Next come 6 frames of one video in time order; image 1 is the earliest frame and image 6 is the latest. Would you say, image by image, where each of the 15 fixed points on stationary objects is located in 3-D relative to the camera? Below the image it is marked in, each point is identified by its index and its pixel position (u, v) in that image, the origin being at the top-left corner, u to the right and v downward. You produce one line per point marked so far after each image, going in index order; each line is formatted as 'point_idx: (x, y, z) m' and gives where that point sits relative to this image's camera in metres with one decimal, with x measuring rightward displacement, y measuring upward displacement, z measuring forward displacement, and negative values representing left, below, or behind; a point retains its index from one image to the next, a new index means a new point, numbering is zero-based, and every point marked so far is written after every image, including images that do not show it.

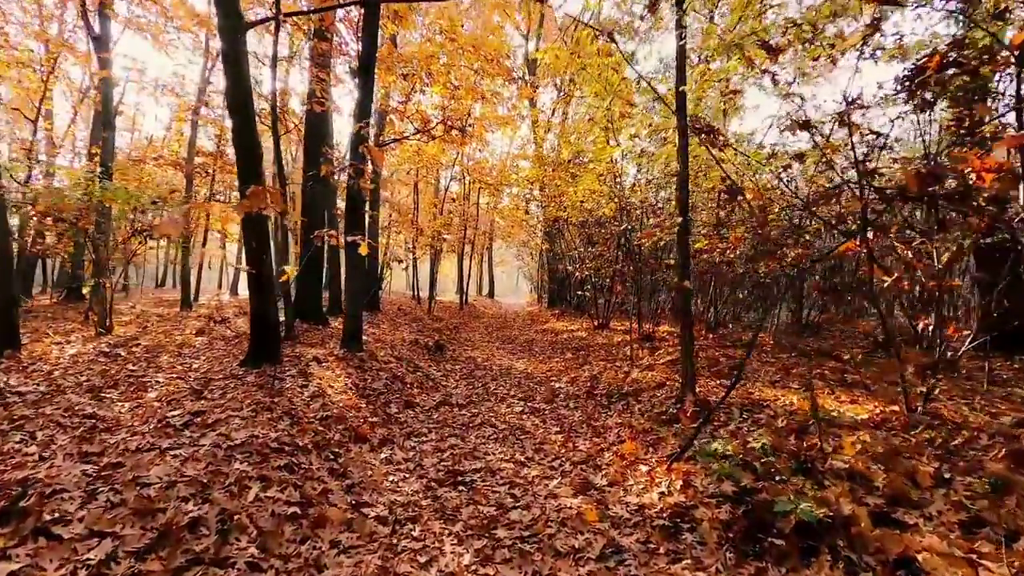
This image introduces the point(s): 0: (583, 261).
0: (+2.5, +0.9, +18.3) m
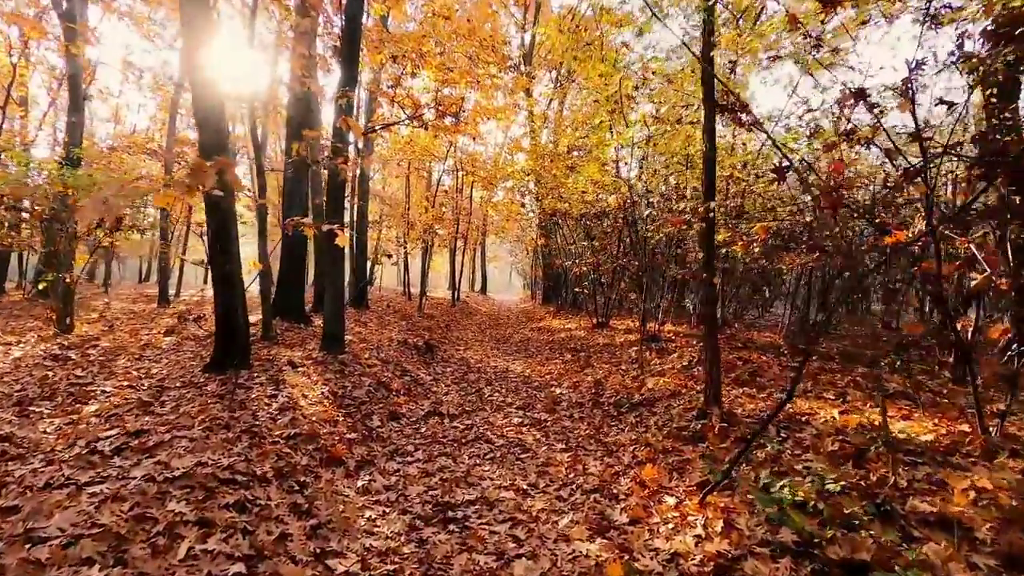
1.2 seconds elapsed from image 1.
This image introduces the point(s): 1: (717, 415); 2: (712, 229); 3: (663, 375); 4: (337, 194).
0: (+2.3, +1.0, +17.4) m
1: (+2.2, -1.4, +5.7) m
2: (+2.4, +0.7, +6.1) m
3: (+2.4, -1.4, +8.3) m
4: (-3.1, +1.8, +9.3) m
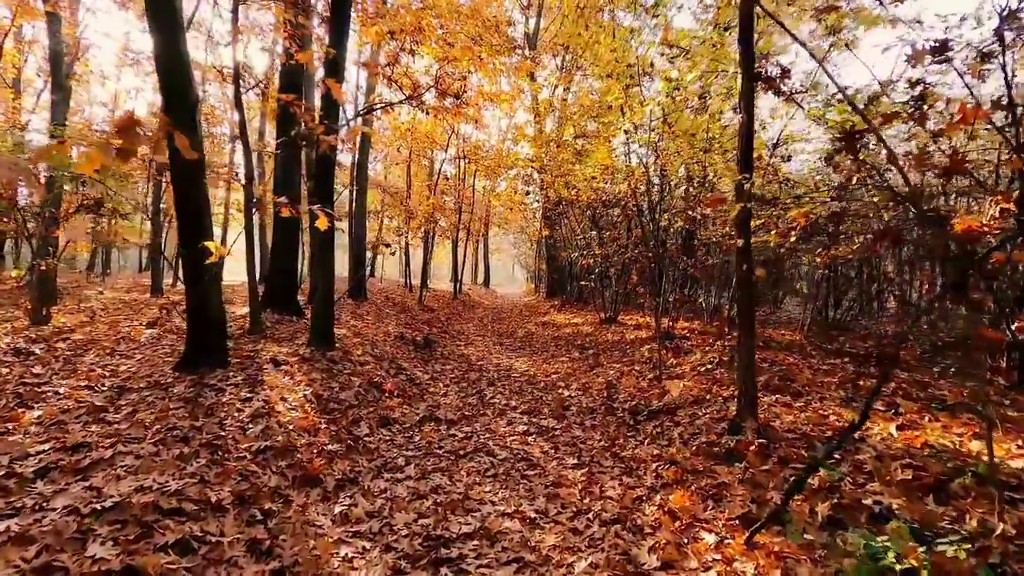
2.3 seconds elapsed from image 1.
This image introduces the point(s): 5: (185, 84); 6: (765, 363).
0: (+2.4, +1.3, +16.6) m
1: (+2.3, -1.3, +4.9) m
2: (+2.4, +0.7, +5.4) m
3: (+2.5, -1.3, +7.6) m
4: (-3.0, +1.9, +8.6) m
5: (-3.6, +2.2, +5.9) m
6: (+3.9, -1.1, +8.0) m
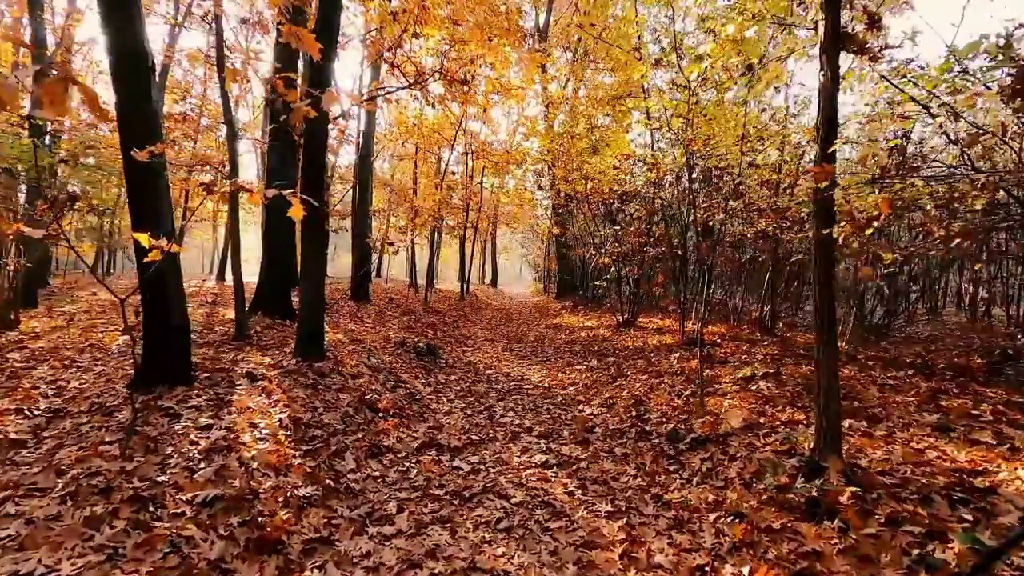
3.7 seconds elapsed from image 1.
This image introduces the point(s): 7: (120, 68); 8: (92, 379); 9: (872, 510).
0: (+2.7, +1.2, +15.6) m
1: (+2.4, -1.4, +3.8) m
2: (+2.6, +0.7, +4.3) m
3: (+2.6, -1.3, +6.5) m
4: (-2.9, +1.9, +7.6) m
5: (-3.5, +2.2, +4.9) m
6: (+4.0, -1.2, +6.9) m
7: (-3.6, +2.0, +4.9) m
8: (-4.8, -1.0, +6.0) m
9: (+2.4, -1.5, +3.4) m
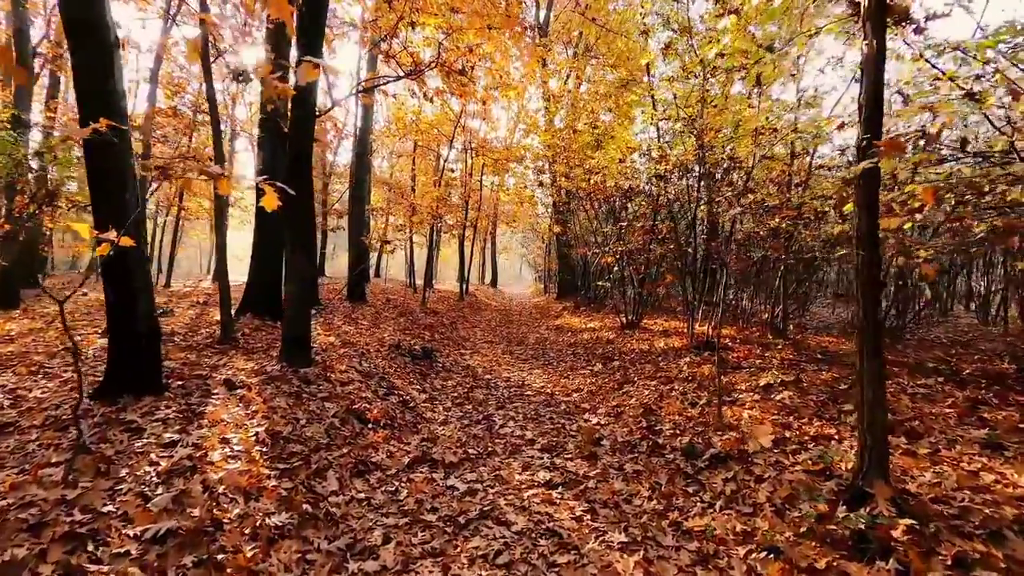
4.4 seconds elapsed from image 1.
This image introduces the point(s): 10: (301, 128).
0: (+2.7, +1.2, +15.1) m
1: (+2.4, -1.4, +3.4) m
2: (+2.6, +0.7, +3.8) m
3: (+2.6, -1.3, +6.0) m
4: (-2.8, +1.9, +7.1) m
5: (-3.5, +2.2, +4.4) m
6: (+4.1, -1.2, +6.4) m
7: (-3.6, +2.0, +4.4) m
8: (-4.8, -1.1, +5.5) m
9: (+2.4, -1.5, +3.0) m
10: (-2.8, +2.1, +7.0) m
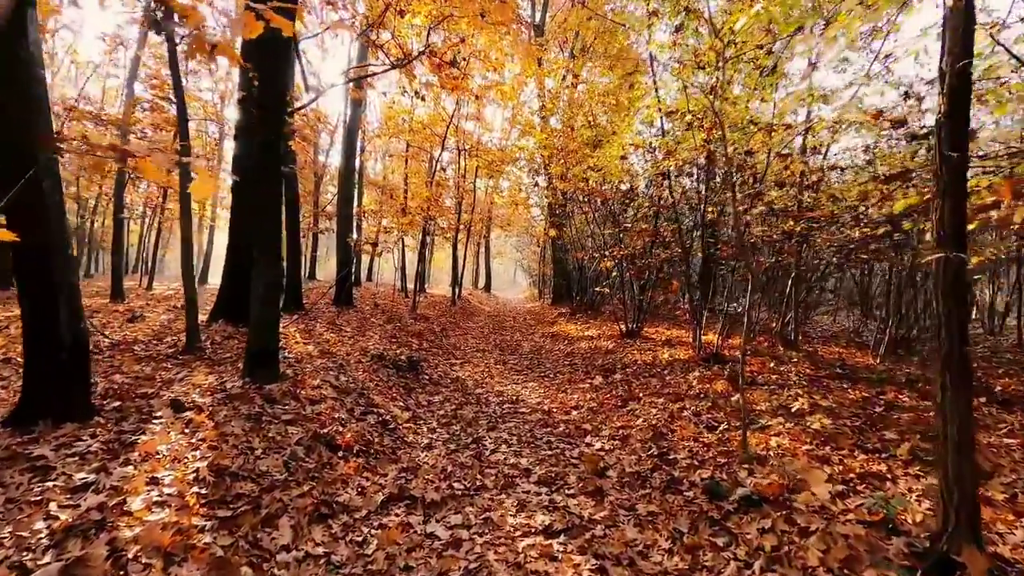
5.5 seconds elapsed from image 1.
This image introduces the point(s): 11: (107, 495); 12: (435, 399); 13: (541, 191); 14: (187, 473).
0: (+2.6, +1.1, +14.3) m
1: (+2.4, -1.4, +2.6) m
2: (+2.5, +0.6, +3.1) m
3: (+2.6, -1.4, +5.3) m
4: (-2.9, +1.8, +6.3) m
5: (-3.5, +2.1, +3.6) m
6: (+4.0, -1.3, +5.7) m
7: (-3.7, +2.0, +3.6) m
8: (-4.9, -1.1, +4.7) m
9: (+2.4, -1.5, +2.2) m
10: (-2.9, +2.1, +6.2) m
11: (-2.6, -1.3, +3.3) m
12: (-1.2, -1.6, +7.8) m
13: (+1.0, +3.5, +18.4) m
14: (-2.4, -1.3, +3.8) m
